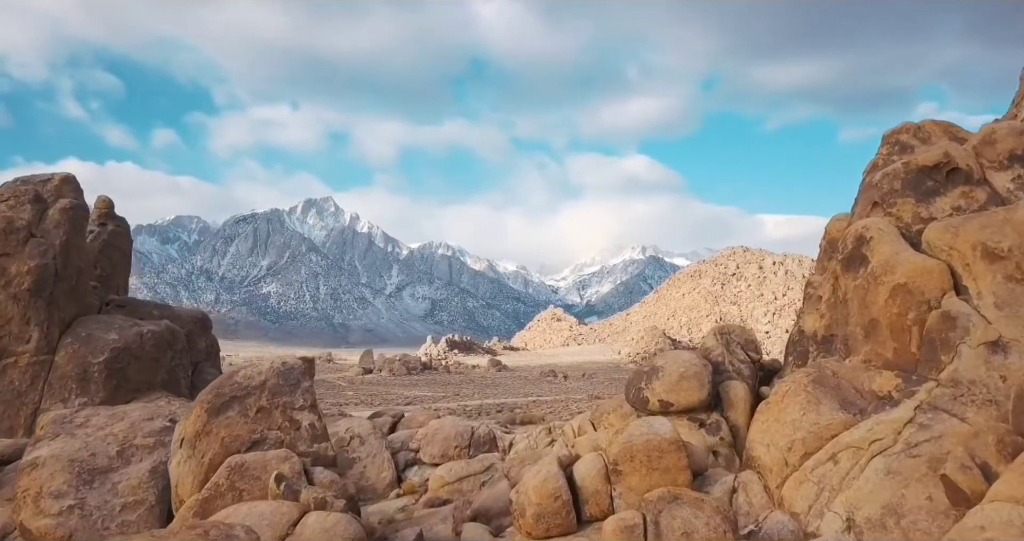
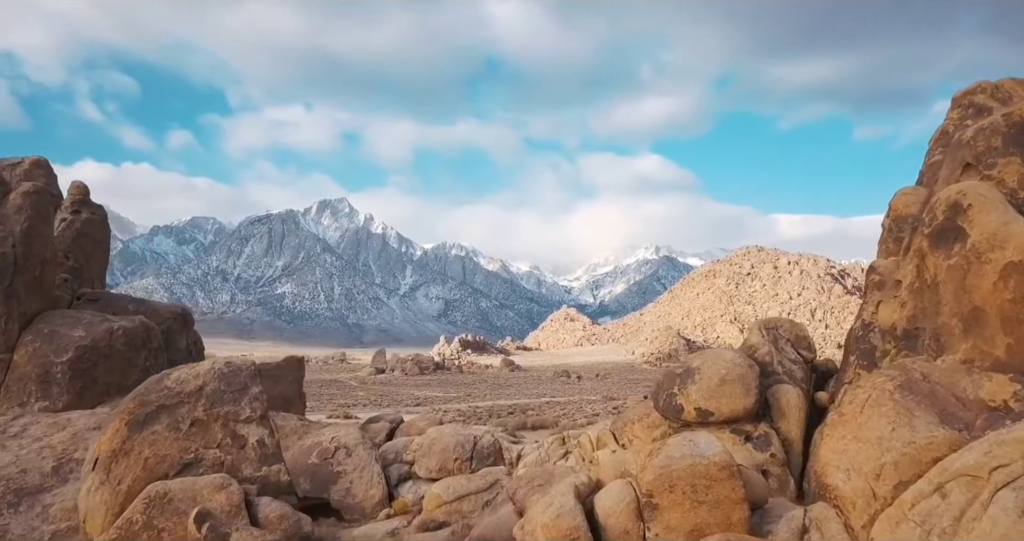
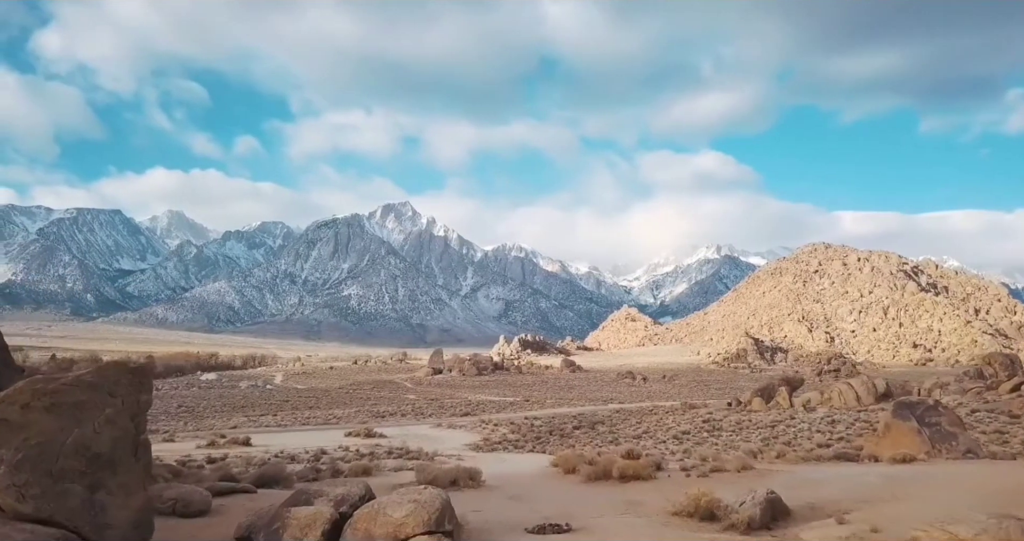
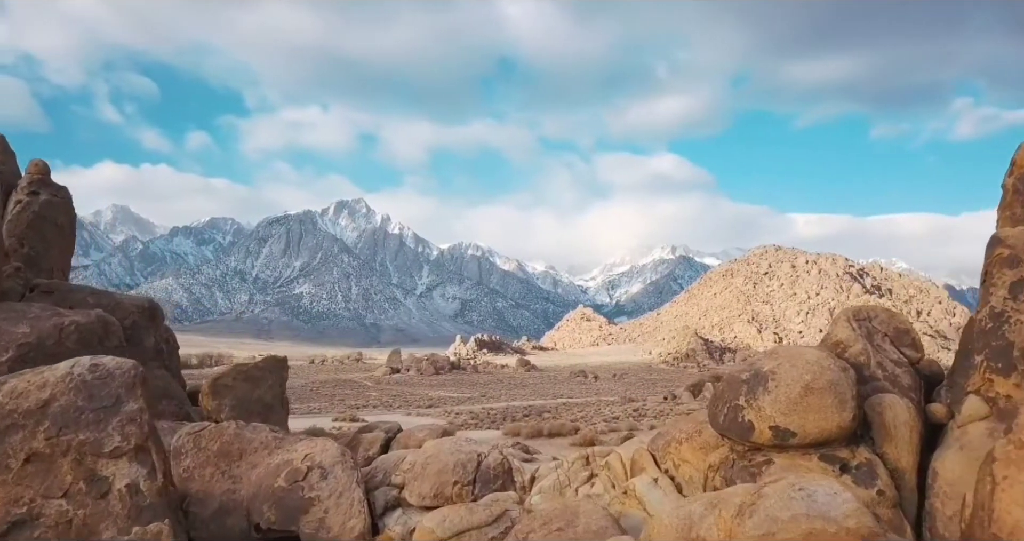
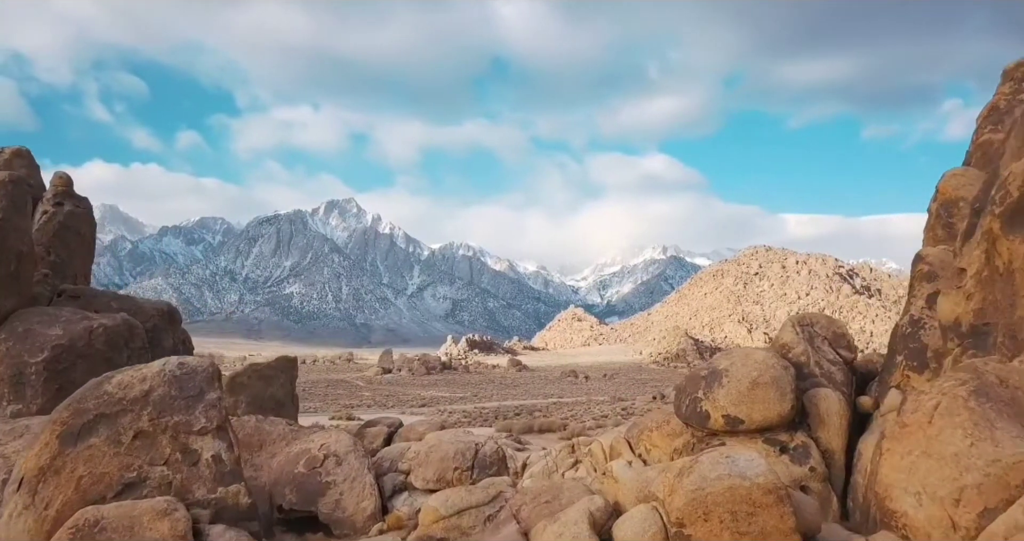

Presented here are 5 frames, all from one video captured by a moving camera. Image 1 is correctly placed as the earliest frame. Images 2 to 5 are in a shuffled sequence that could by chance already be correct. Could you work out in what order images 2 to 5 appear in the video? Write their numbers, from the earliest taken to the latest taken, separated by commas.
2, 5, 4, 3
